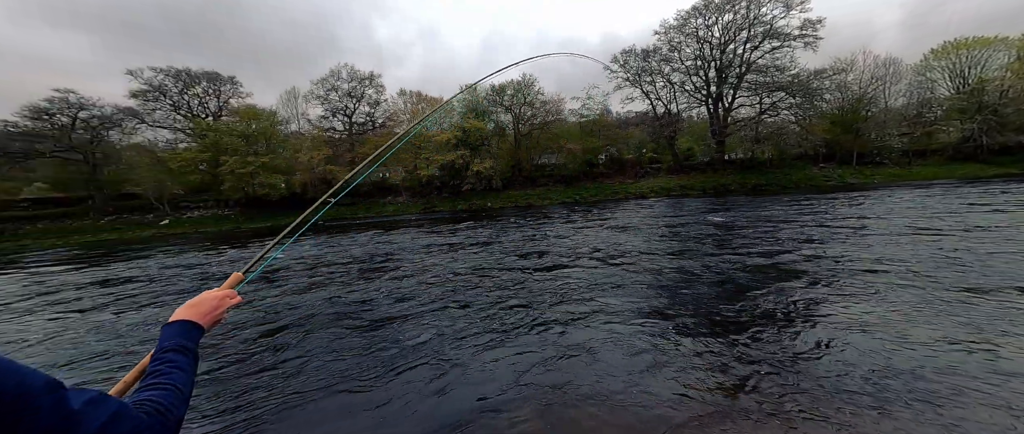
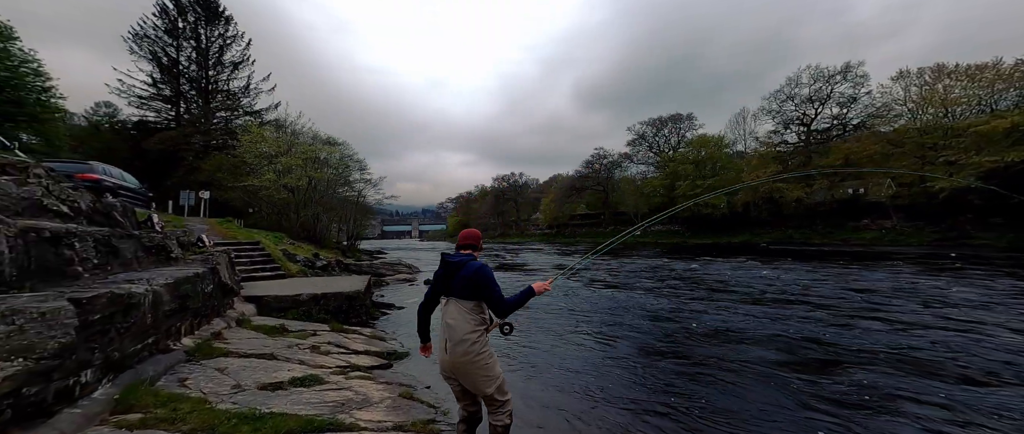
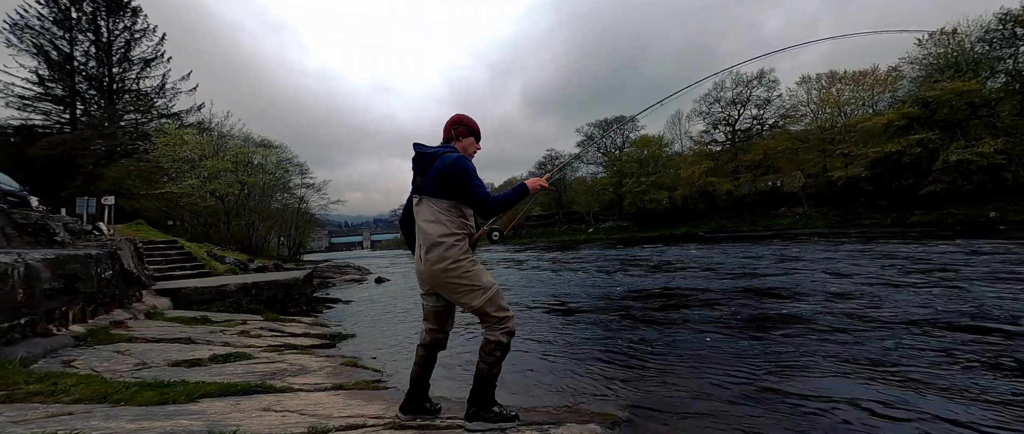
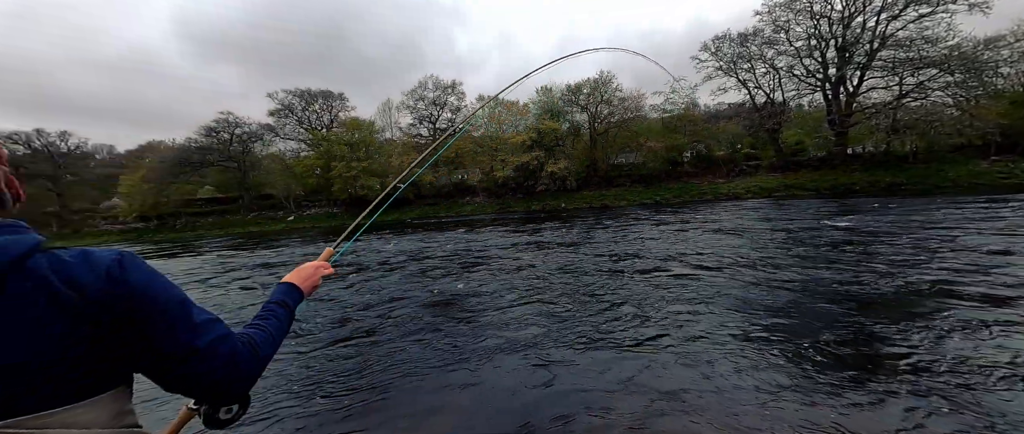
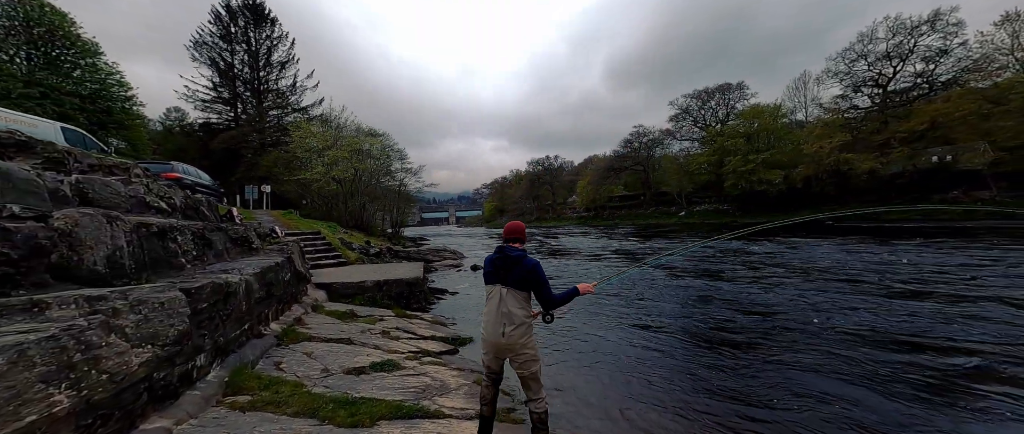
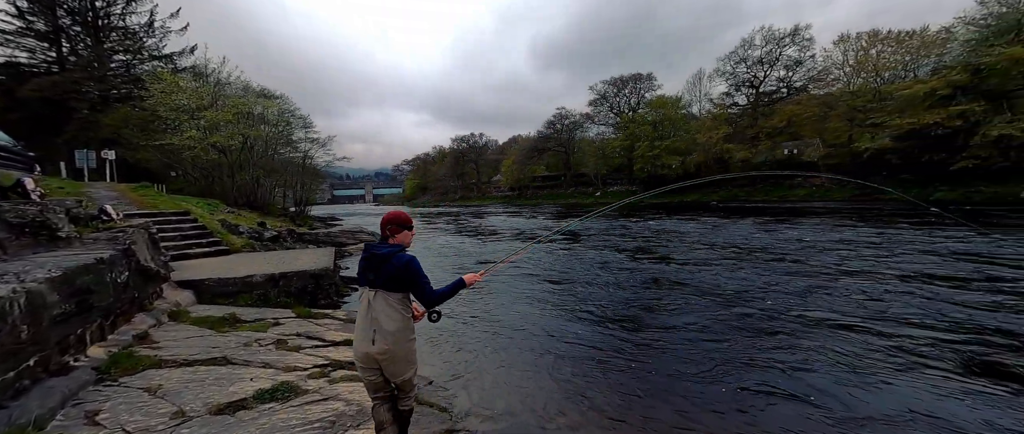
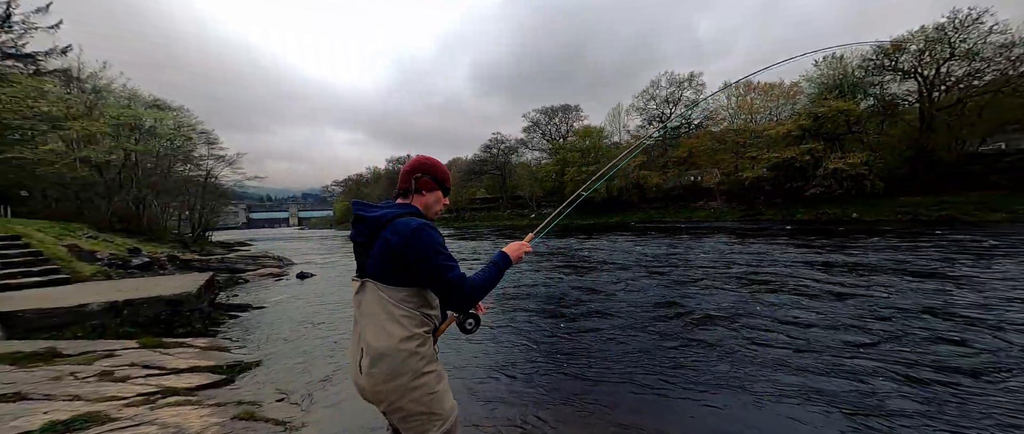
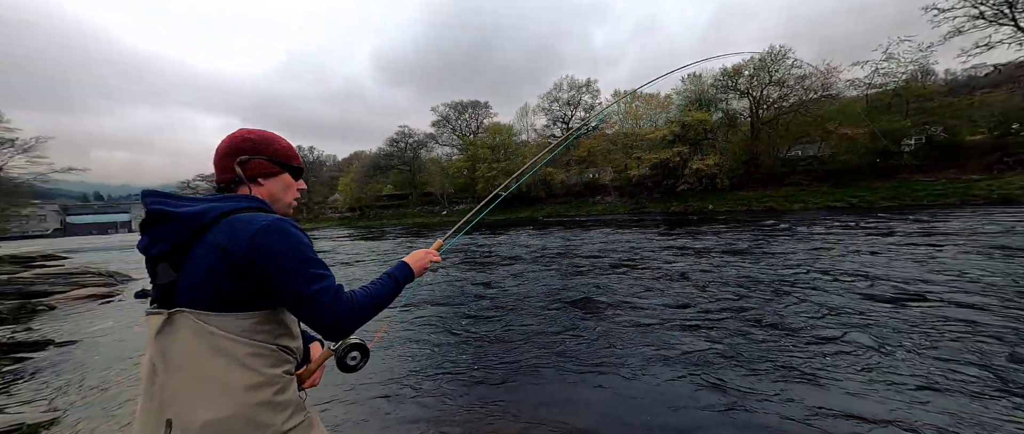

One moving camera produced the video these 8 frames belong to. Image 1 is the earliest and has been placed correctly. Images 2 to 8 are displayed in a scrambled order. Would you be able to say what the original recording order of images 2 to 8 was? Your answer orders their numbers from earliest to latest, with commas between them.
4, 8, 7, 3, 2, 5, 6
